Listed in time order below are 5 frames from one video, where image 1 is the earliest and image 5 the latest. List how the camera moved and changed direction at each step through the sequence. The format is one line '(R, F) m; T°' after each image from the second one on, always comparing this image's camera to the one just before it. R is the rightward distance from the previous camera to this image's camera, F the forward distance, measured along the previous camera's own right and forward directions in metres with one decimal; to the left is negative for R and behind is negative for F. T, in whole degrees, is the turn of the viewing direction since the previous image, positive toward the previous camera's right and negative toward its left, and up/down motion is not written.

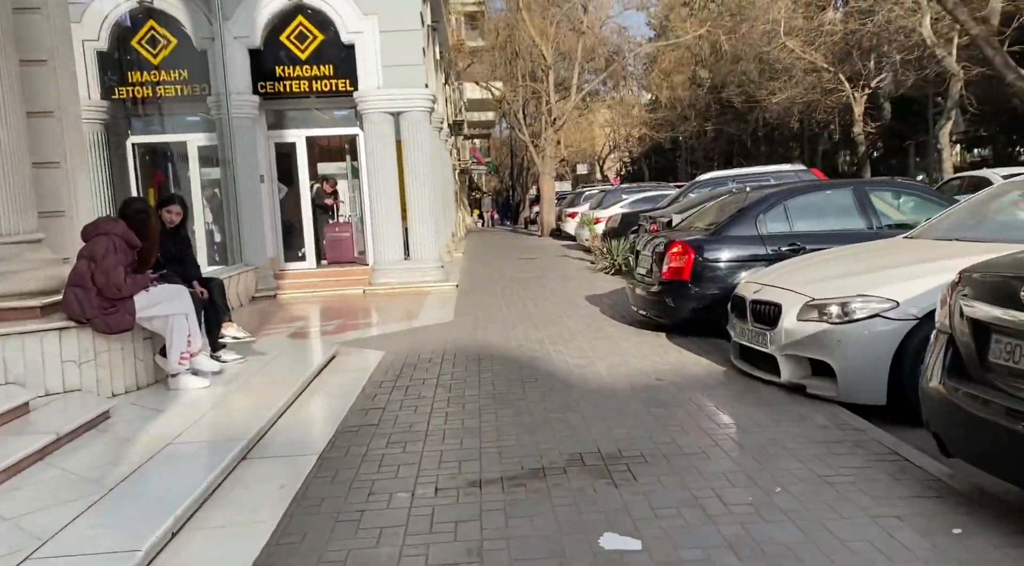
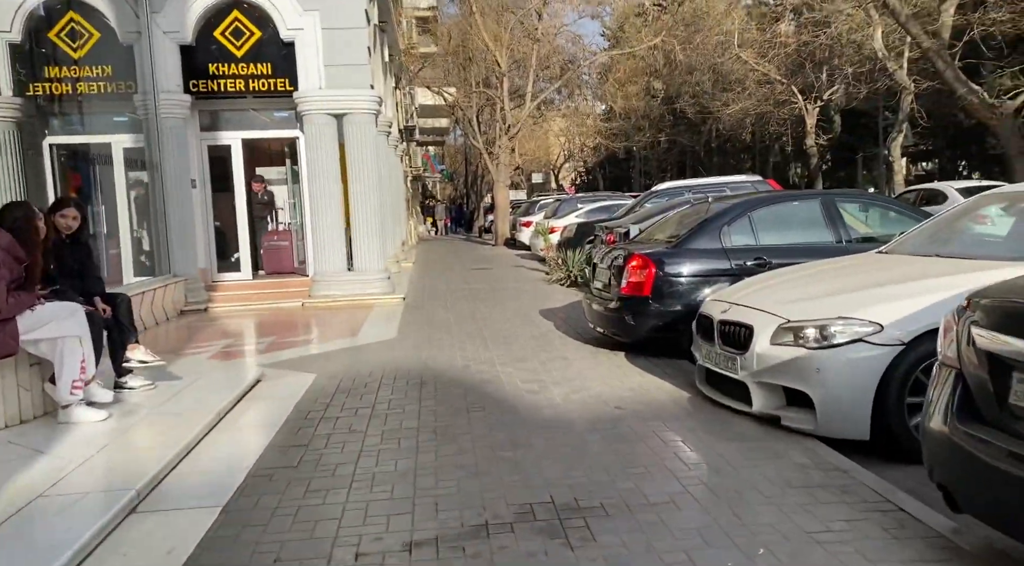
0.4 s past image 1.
(+0.1, +0.6) m; +3°
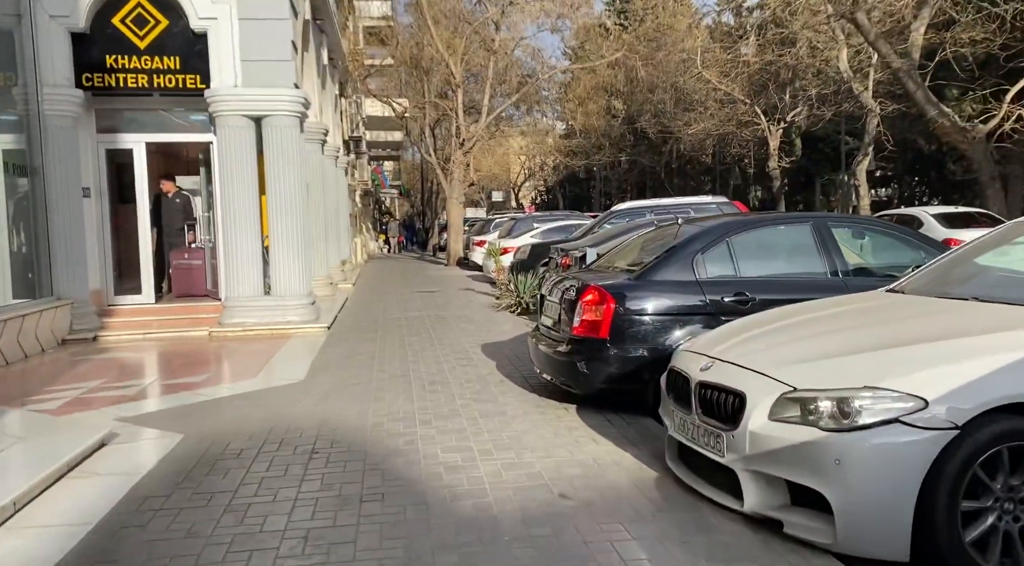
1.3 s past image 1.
(+0.3, +1.4) m; +3°
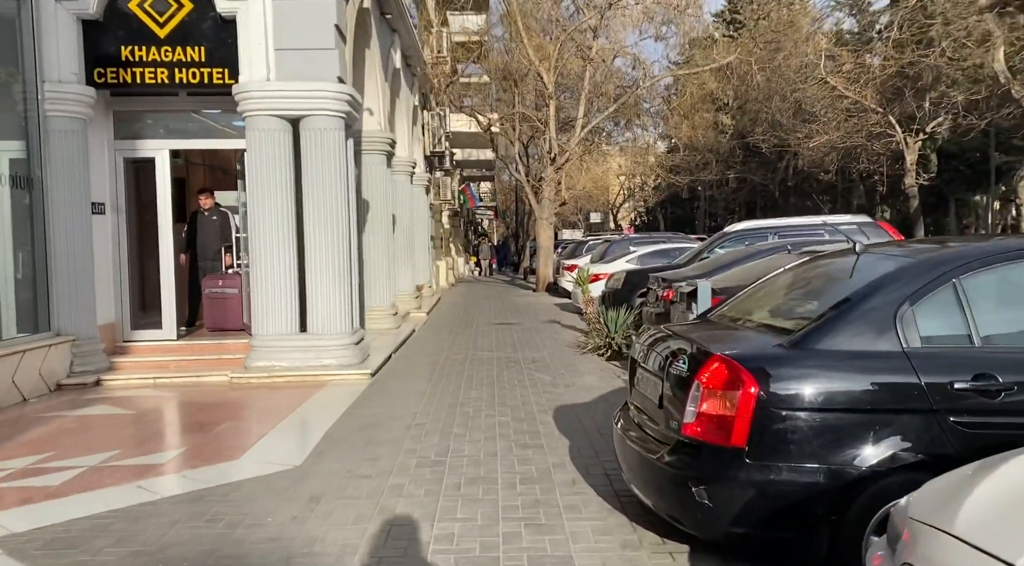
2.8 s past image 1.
(+0.1, +2.3) m; -8°
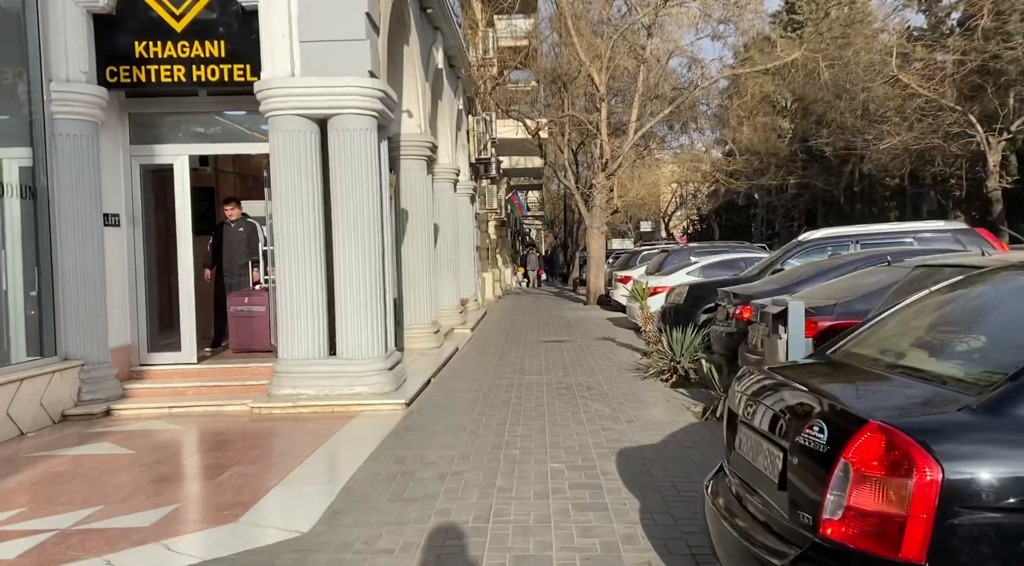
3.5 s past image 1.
(0.0, +1.1) m; -4°
